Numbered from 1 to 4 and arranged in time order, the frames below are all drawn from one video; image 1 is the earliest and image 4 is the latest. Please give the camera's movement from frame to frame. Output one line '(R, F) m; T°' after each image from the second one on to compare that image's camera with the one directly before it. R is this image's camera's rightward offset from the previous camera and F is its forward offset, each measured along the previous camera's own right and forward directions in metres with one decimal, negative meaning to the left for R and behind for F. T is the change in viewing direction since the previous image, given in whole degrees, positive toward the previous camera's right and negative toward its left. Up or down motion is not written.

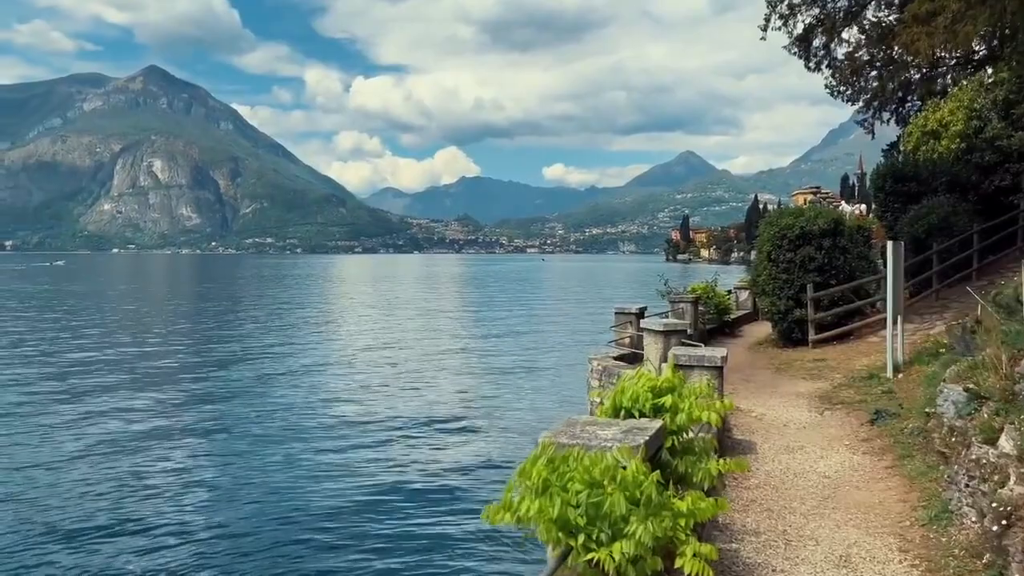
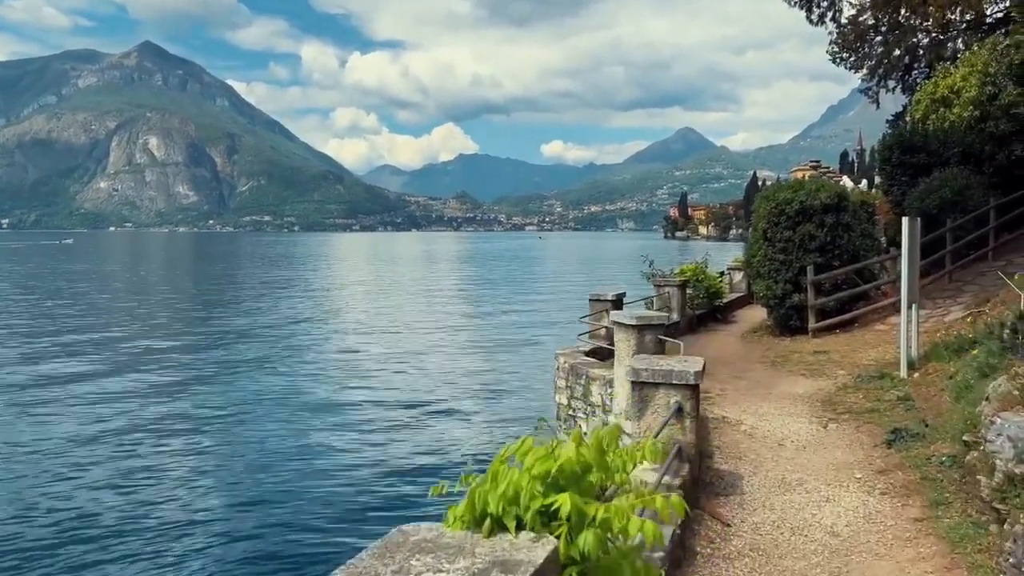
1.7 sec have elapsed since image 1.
(+0.6, +1.7) m; 0°
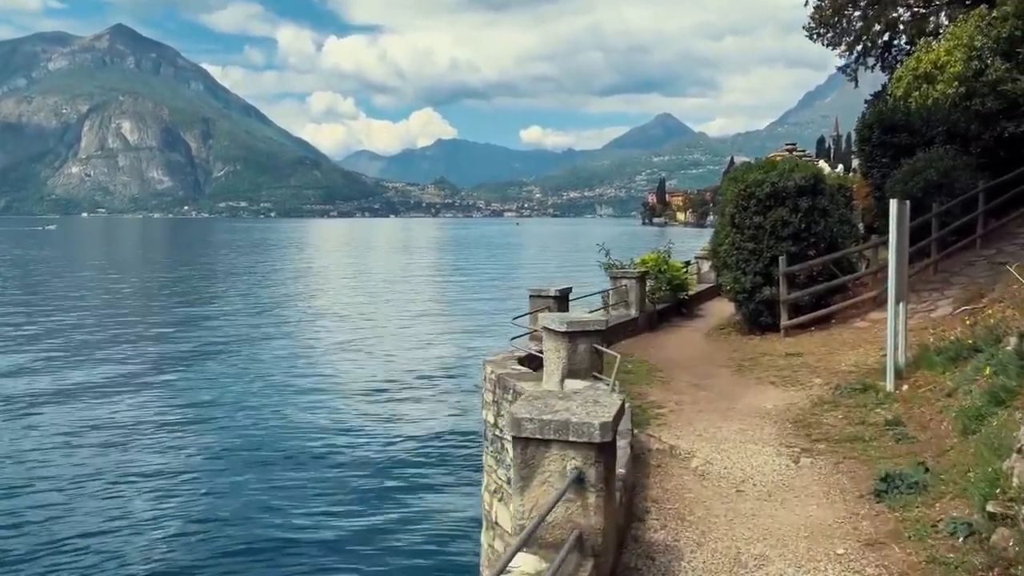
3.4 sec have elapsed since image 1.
(+0.6, +1.7) m; +1°
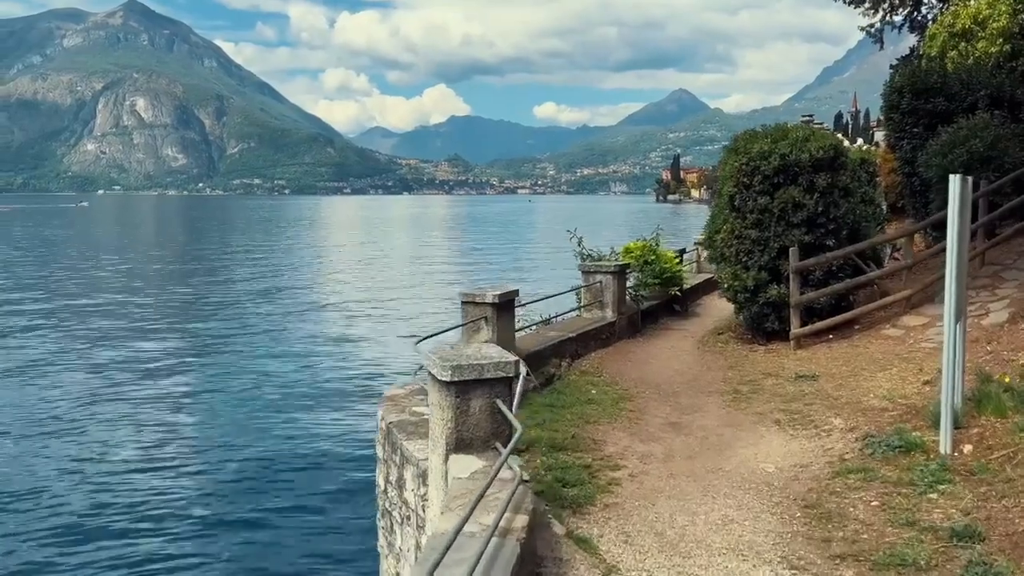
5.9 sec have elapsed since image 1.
(+0.8, +2.5) m; -1°
